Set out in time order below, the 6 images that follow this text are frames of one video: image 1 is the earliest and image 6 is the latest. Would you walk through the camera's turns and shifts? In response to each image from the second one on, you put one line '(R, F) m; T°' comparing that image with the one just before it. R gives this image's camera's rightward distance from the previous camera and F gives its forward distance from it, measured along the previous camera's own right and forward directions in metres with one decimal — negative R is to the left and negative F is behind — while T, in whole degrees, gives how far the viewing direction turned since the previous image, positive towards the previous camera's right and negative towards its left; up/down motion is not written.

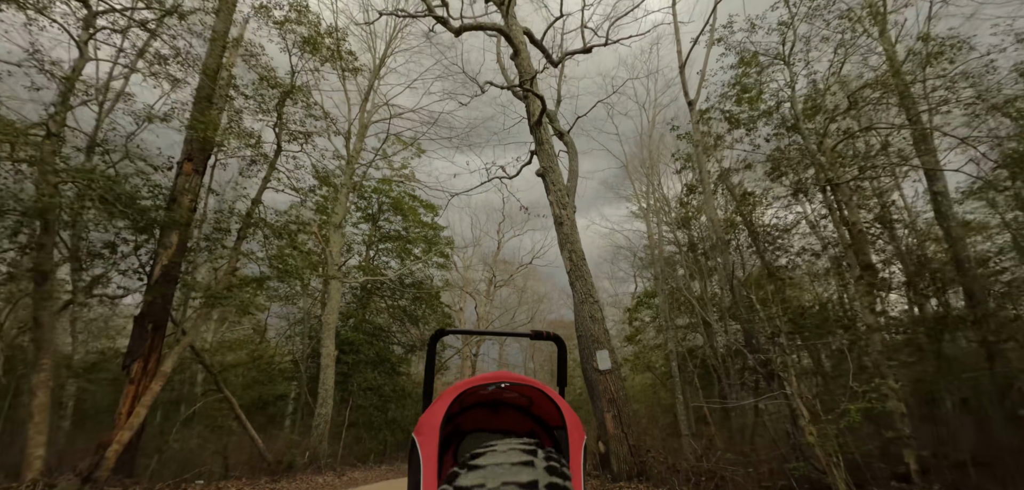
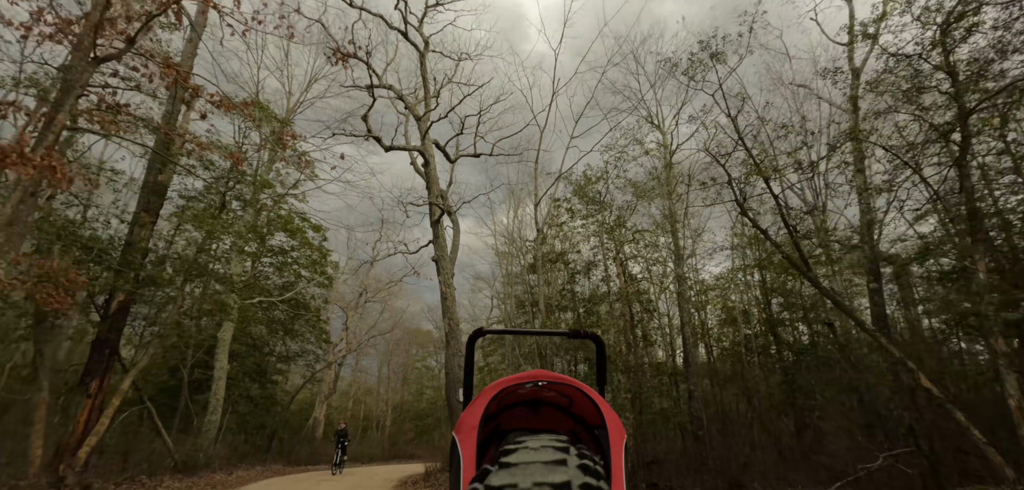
(-0.4, -3.3) m; +12°
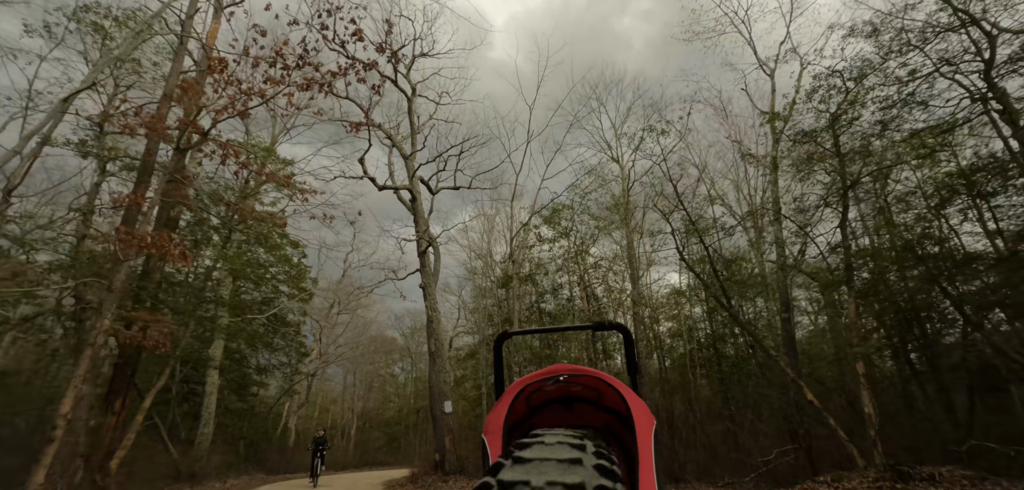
(-0.4, -1.7) m; +4°
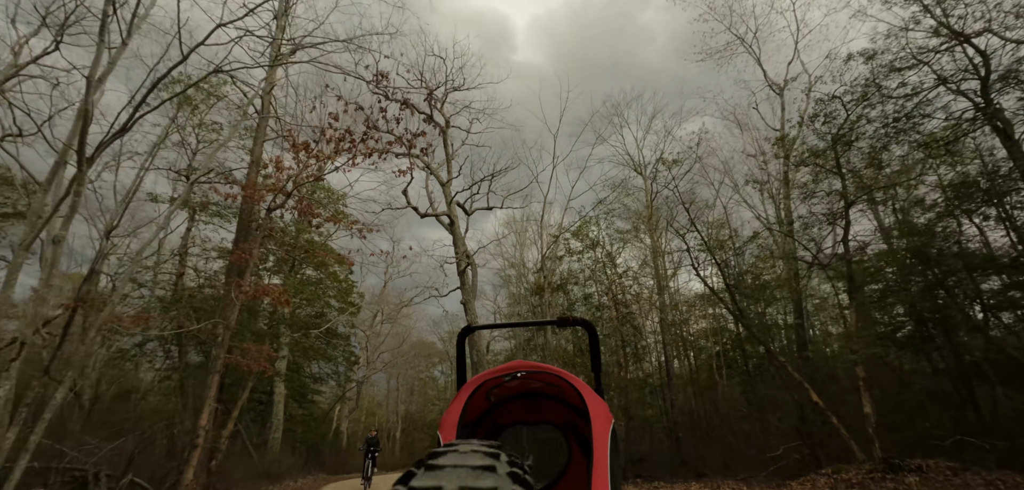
(0.0, -1.4) m; -3°
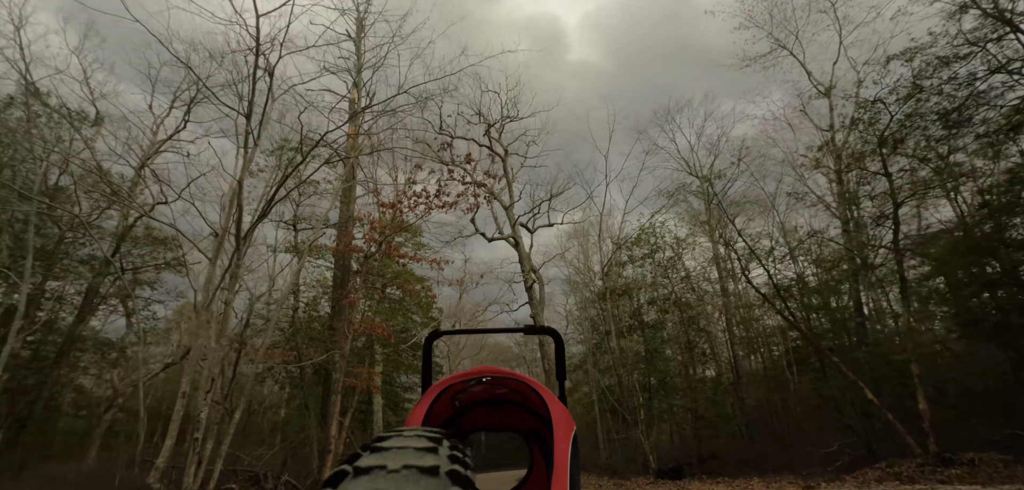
(+0.3, -1.5) m; -7°
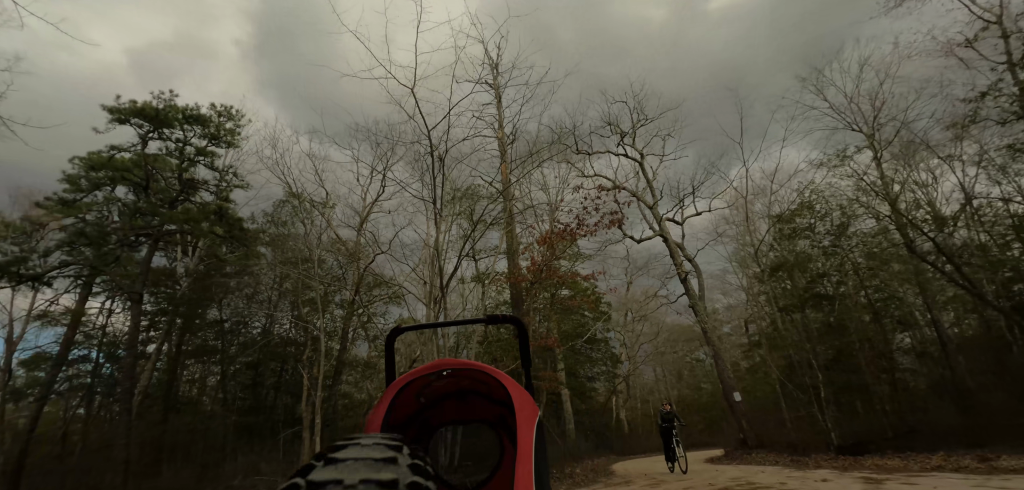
(+1.0, -2.4) m; -17°
